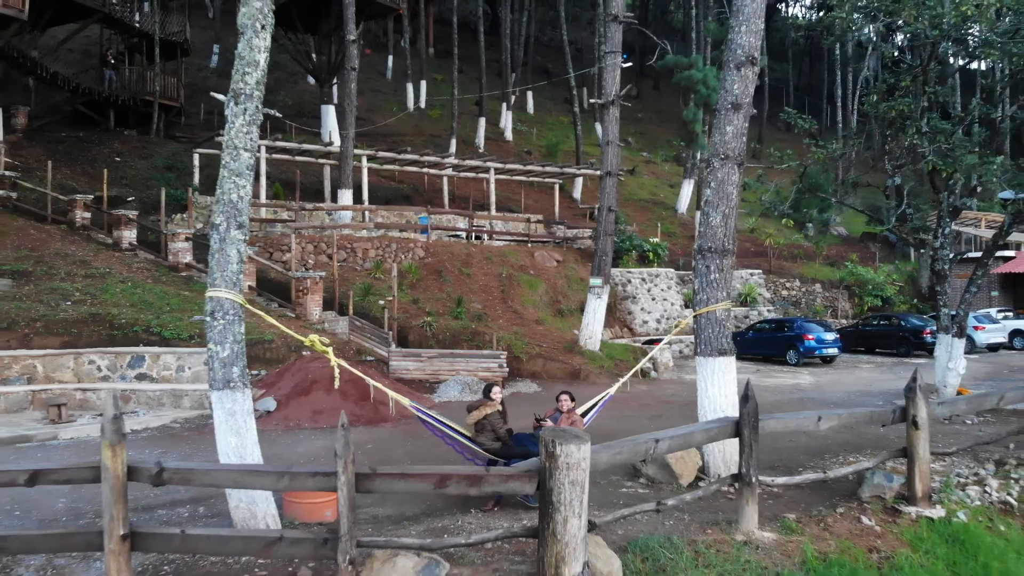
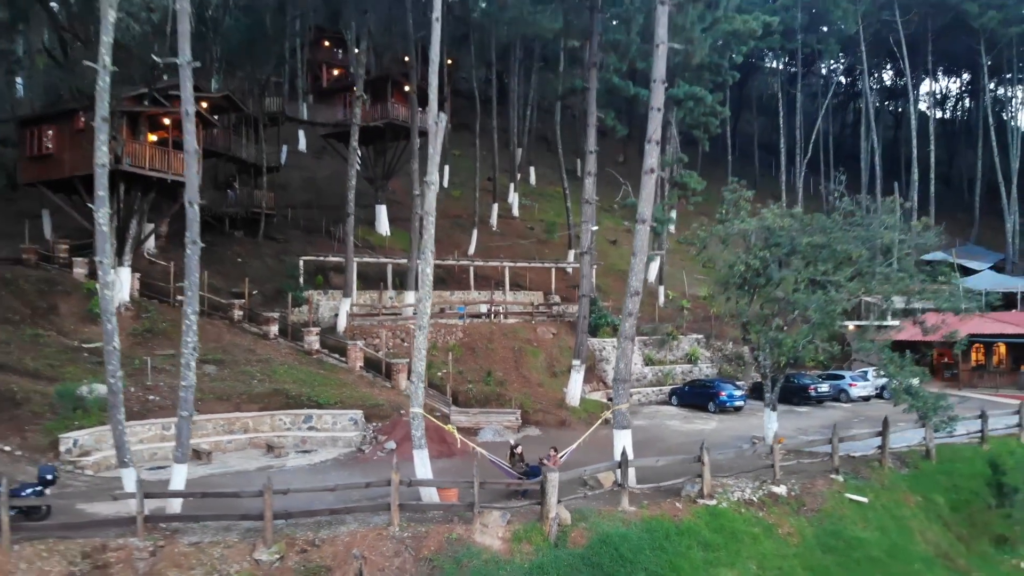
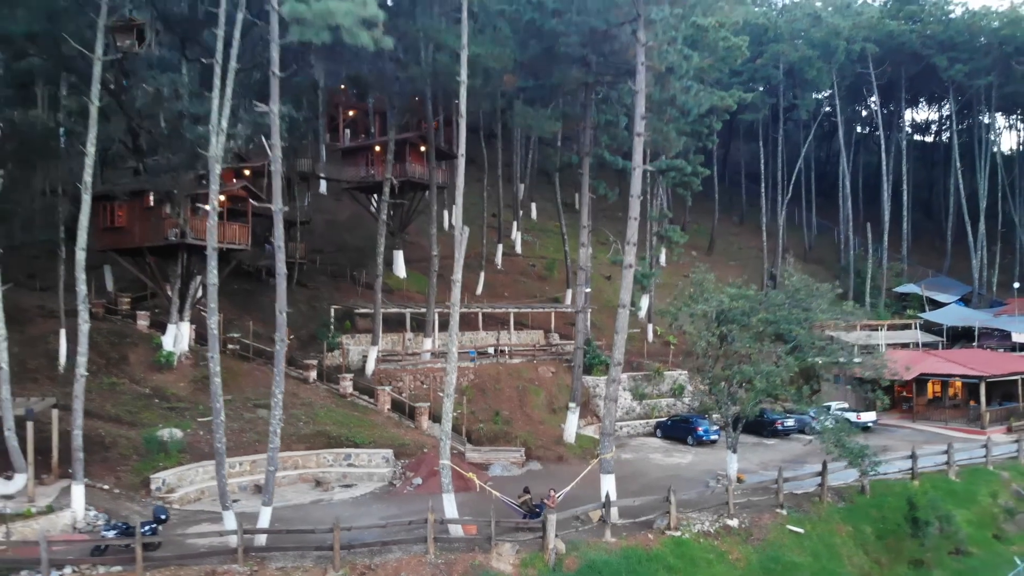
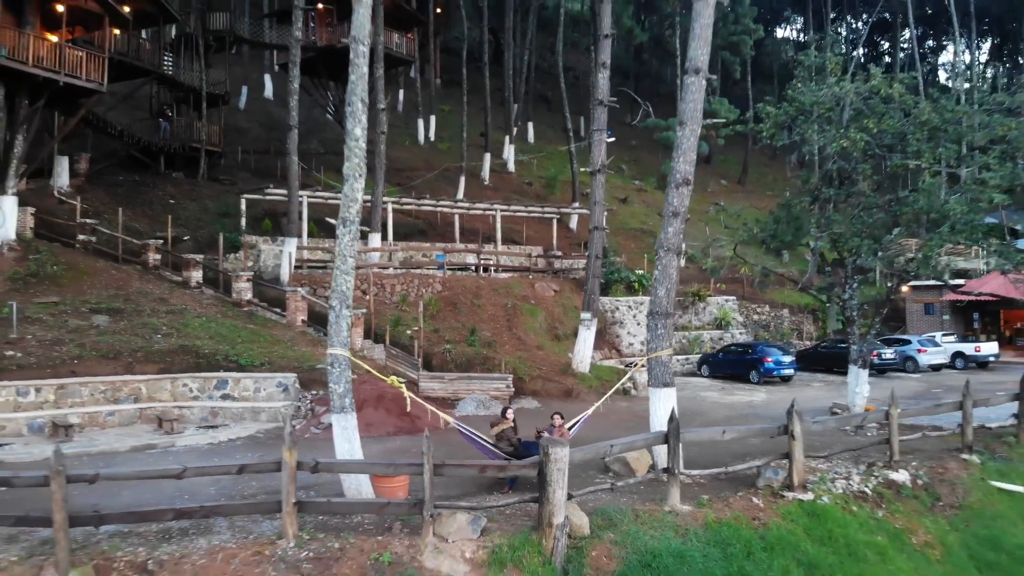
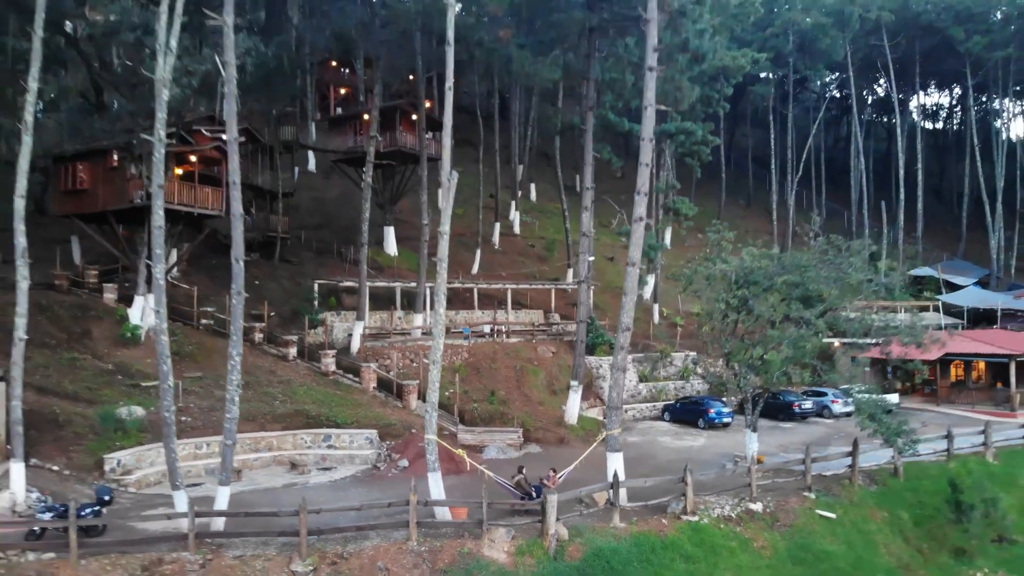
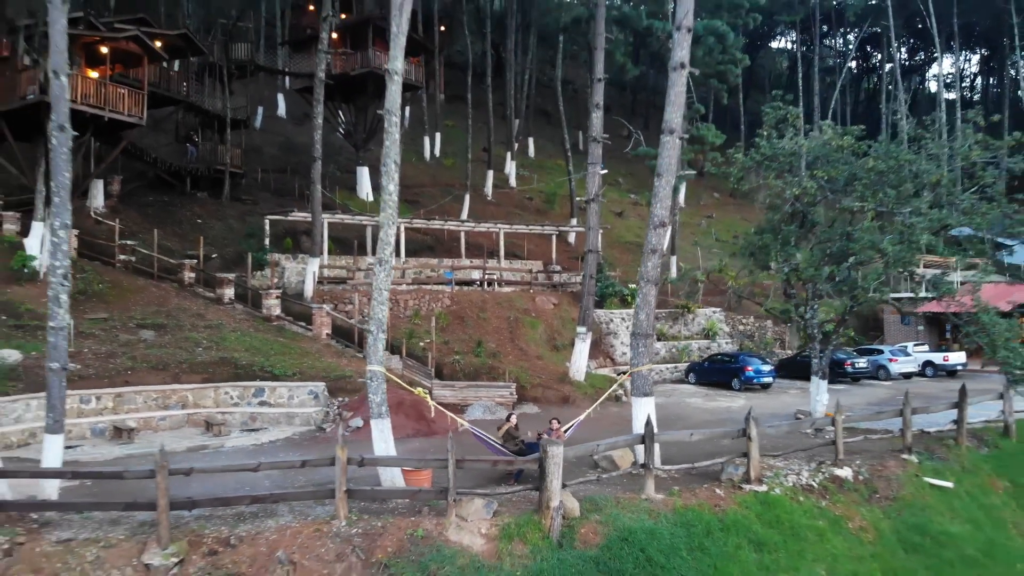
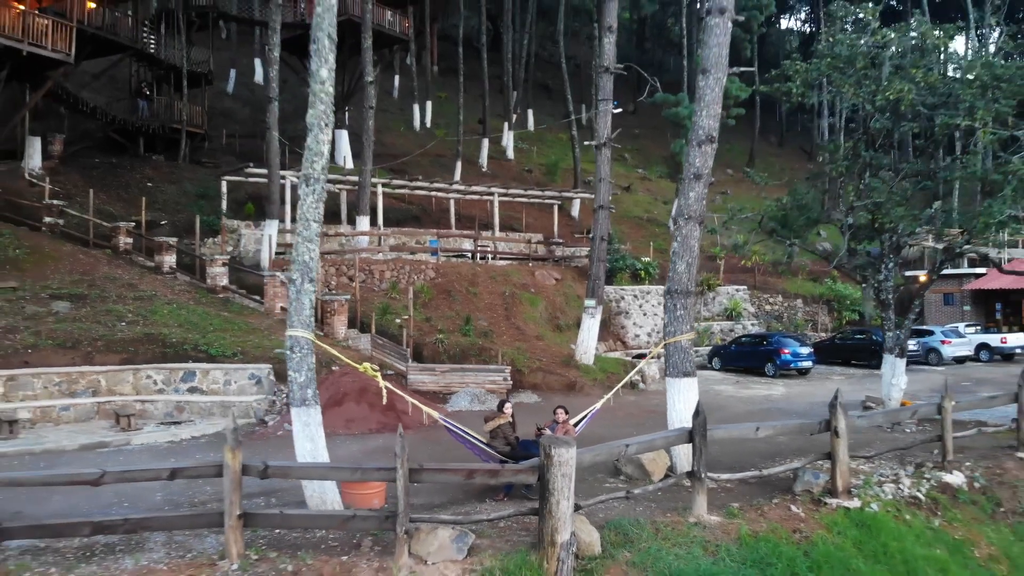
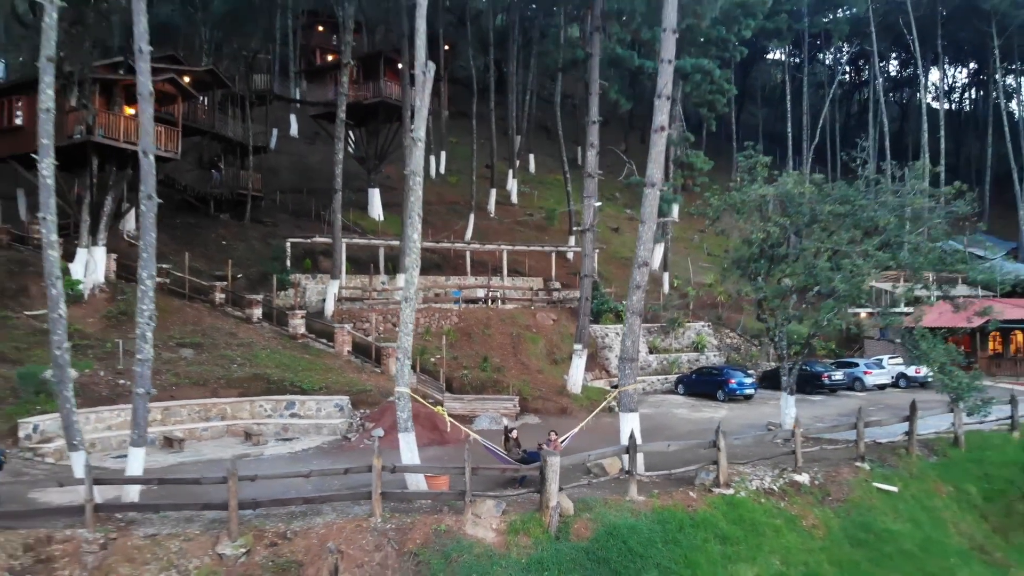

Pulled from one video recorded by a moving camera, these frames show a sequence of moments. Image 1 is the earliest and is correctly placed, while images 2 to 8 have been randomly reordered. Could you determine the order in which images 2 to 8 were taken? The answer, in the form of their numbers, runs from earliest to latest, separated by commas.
7, 4, 6, 8, 2, 5, 3
